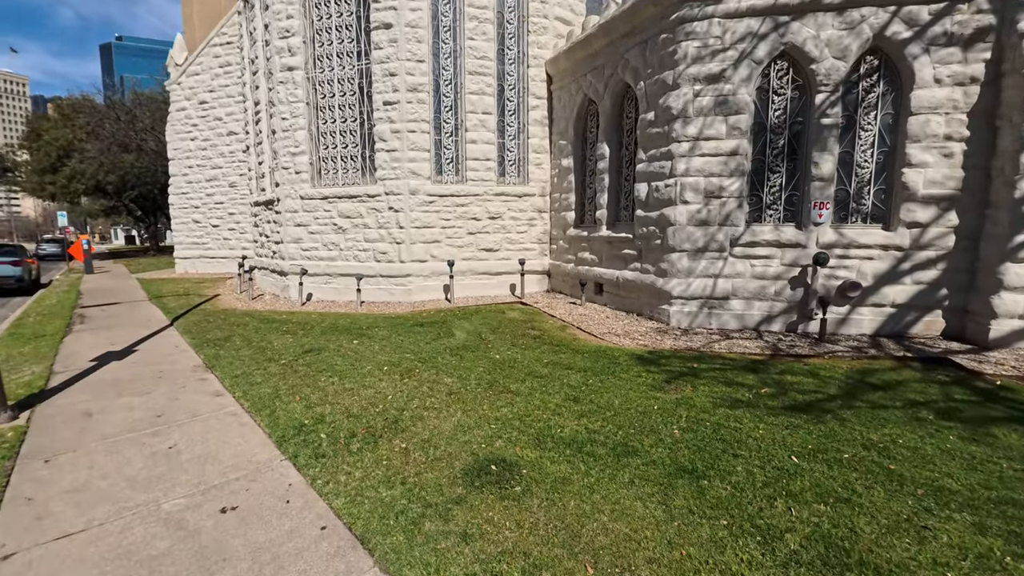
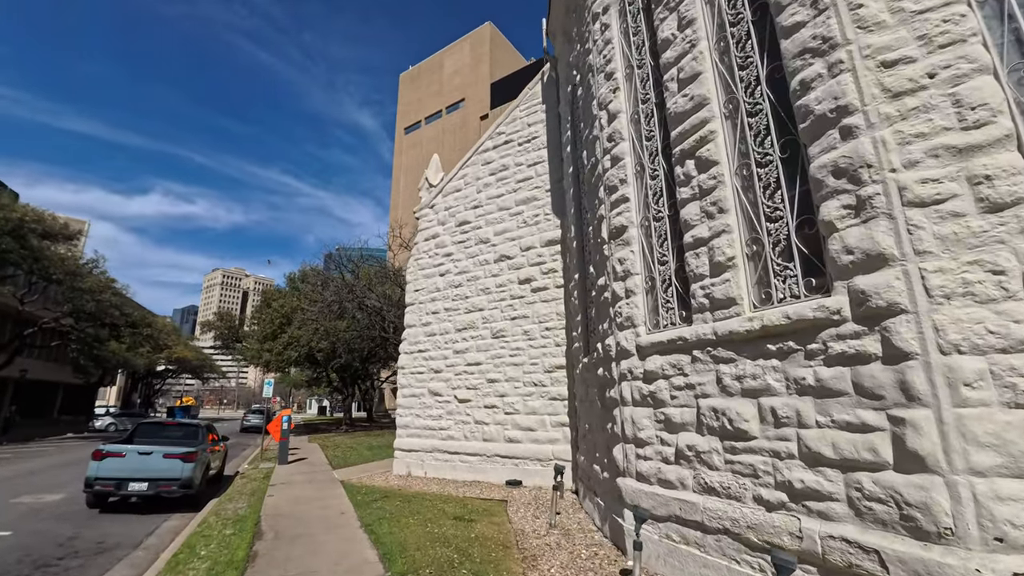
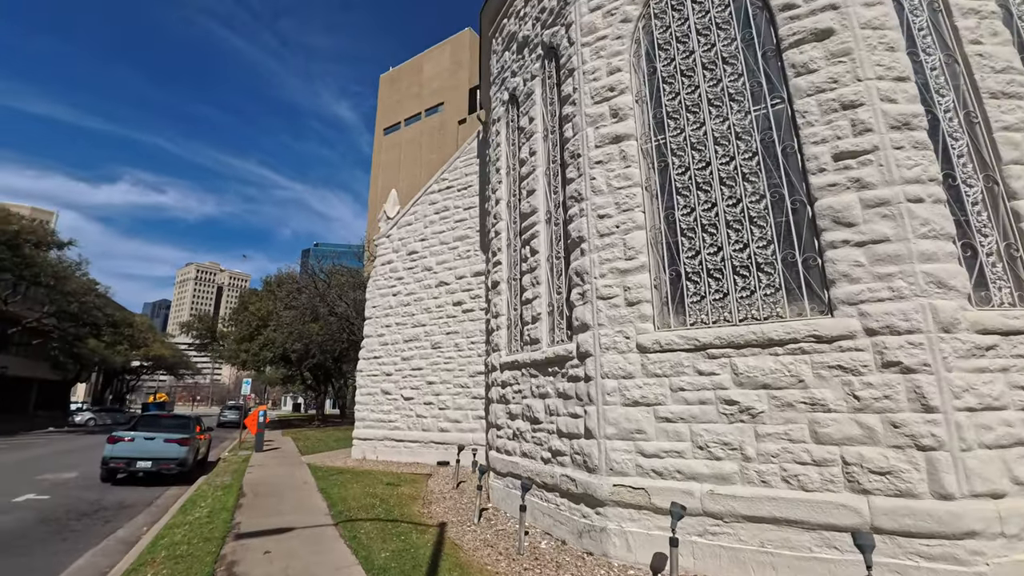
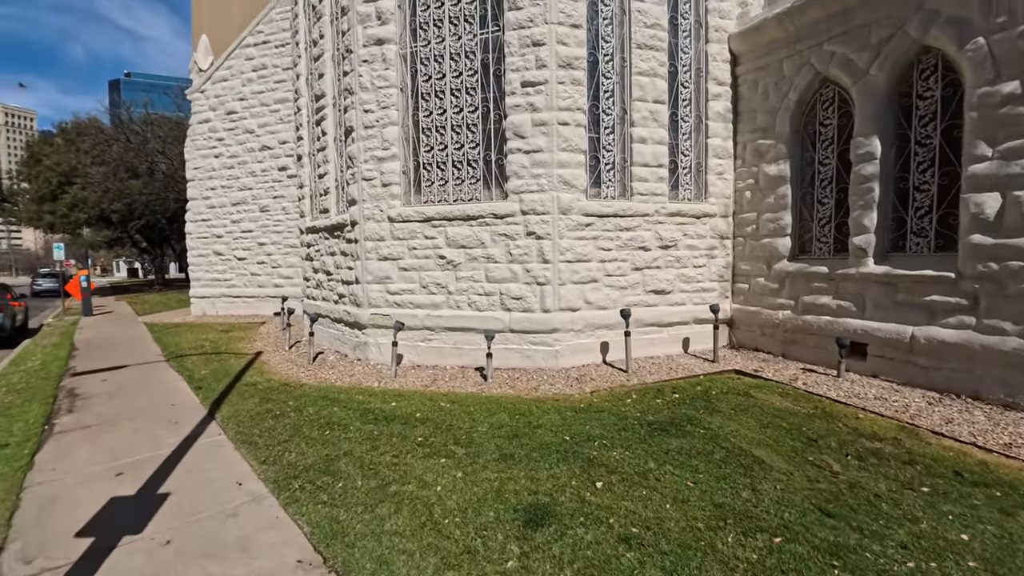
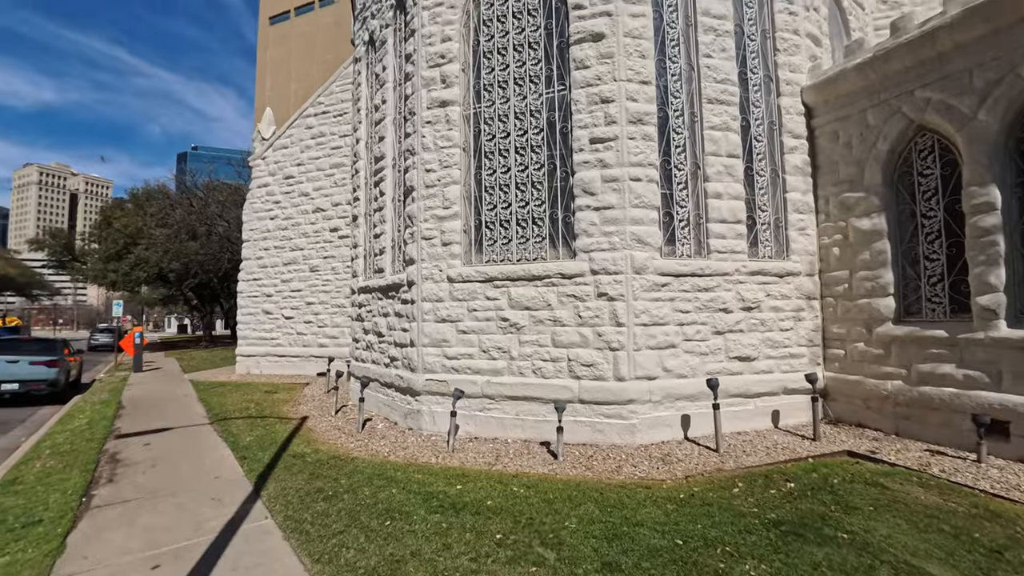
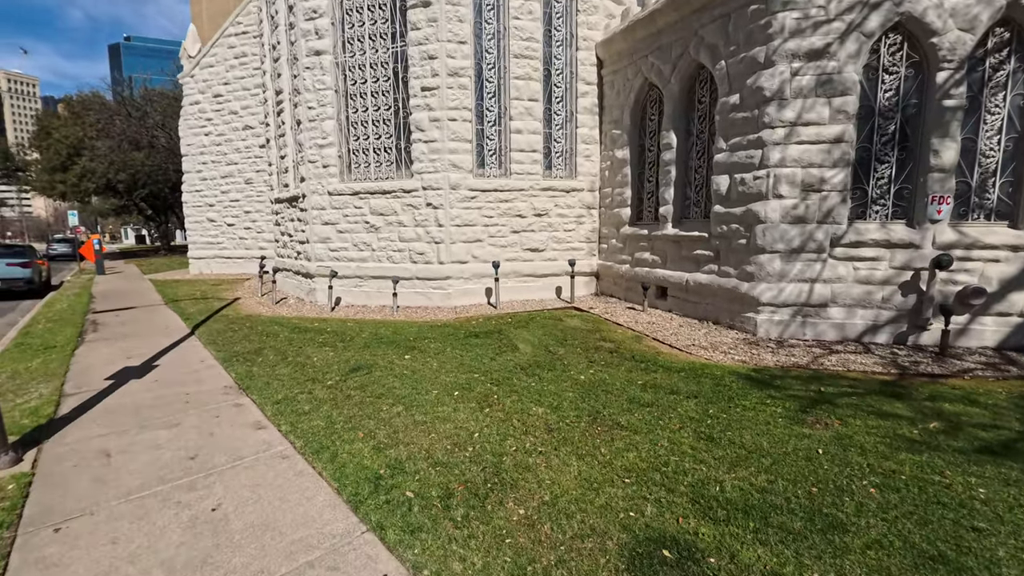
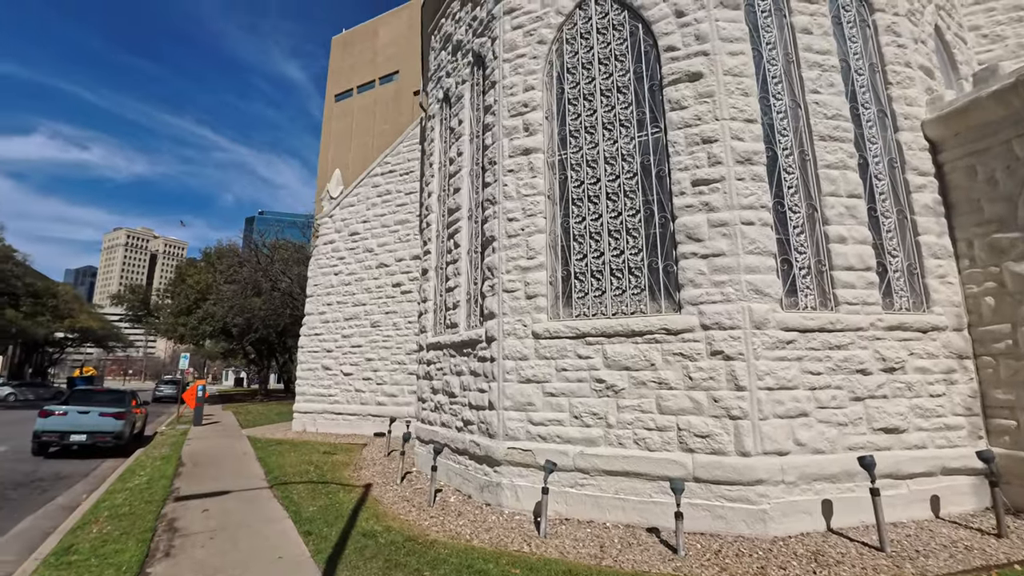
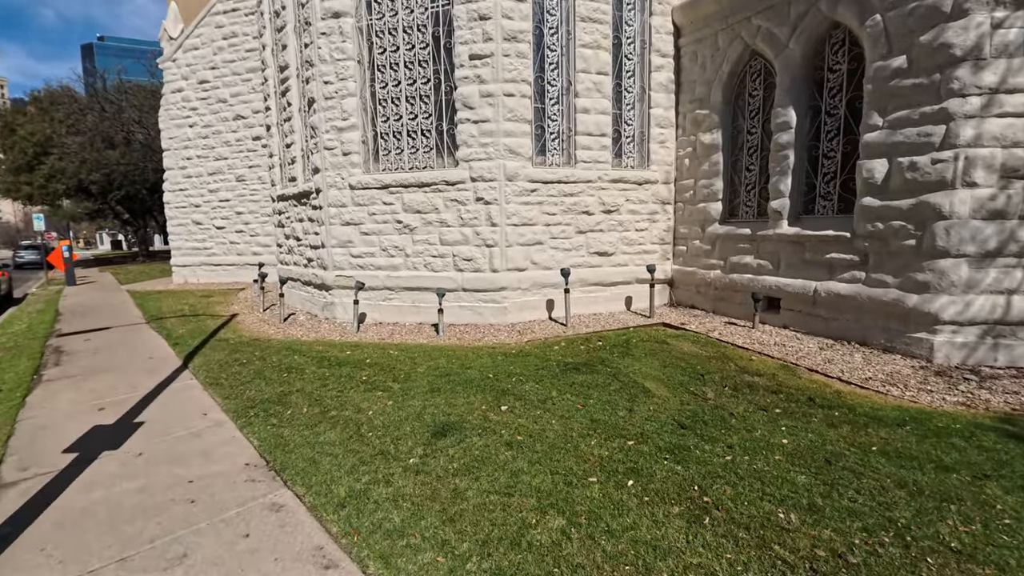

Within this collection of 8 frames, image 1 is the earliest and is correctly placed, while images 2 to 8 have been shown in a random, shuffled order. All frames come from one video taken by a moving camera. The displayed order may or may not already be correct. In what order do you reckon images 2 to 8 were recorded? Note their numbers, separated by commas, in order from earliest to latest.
6, 8, 4, 5, 7, 3, 2
